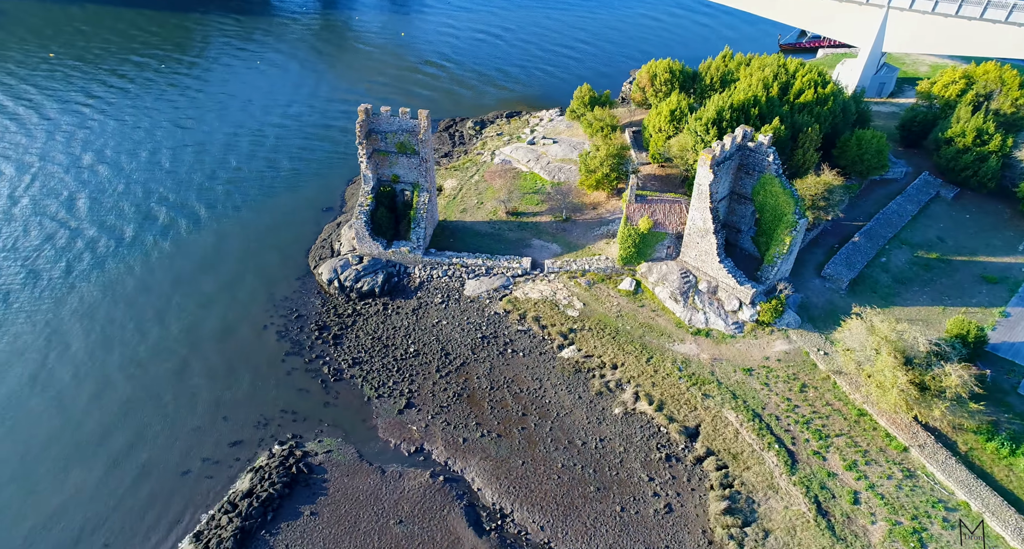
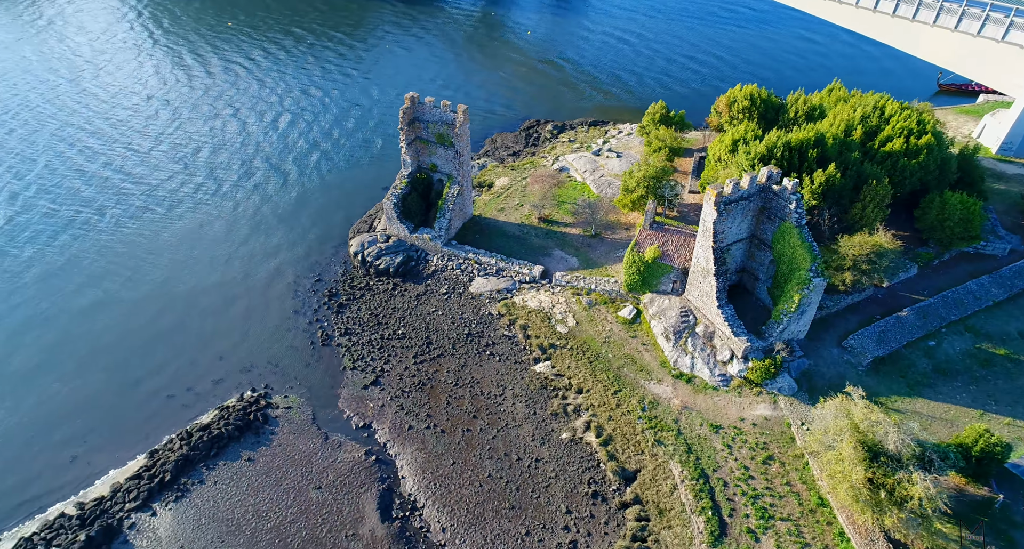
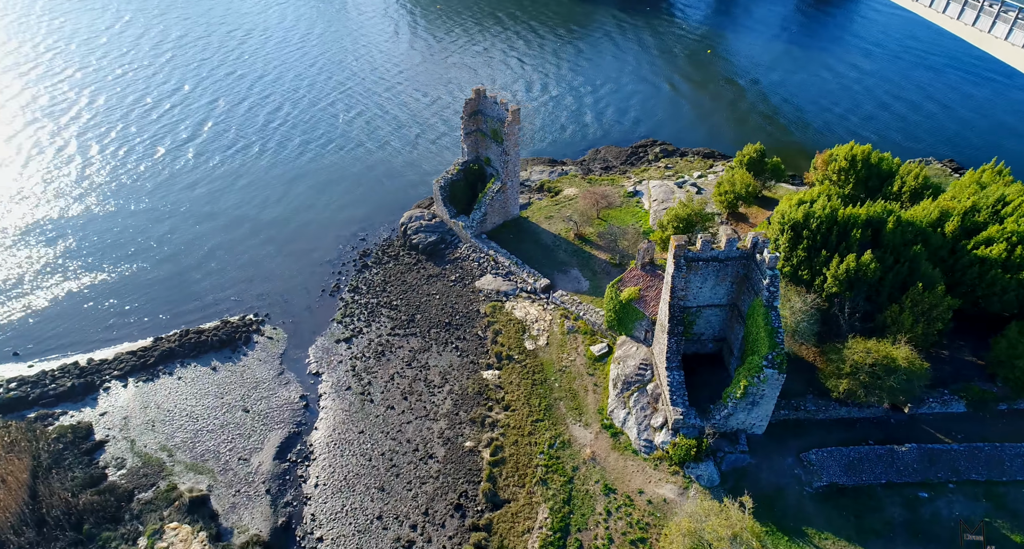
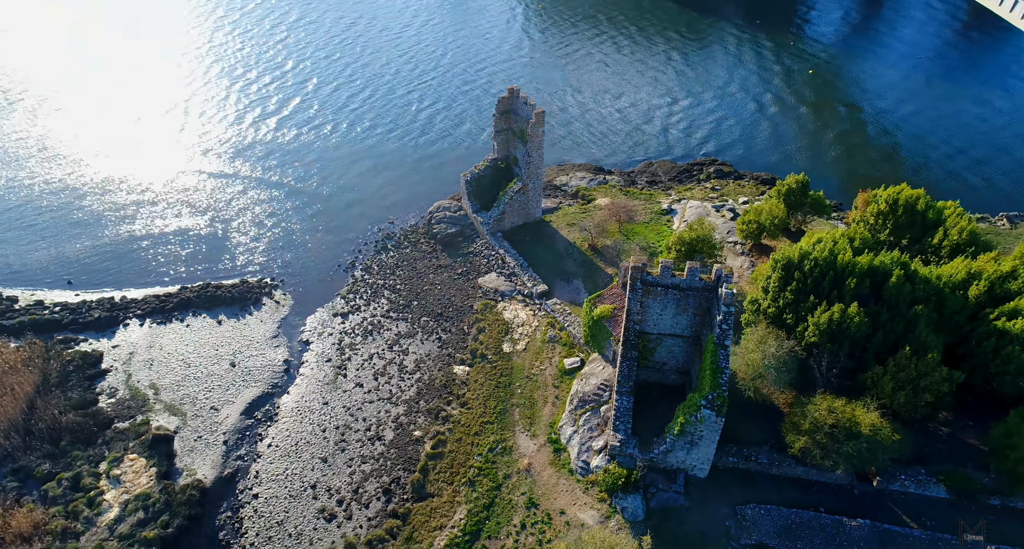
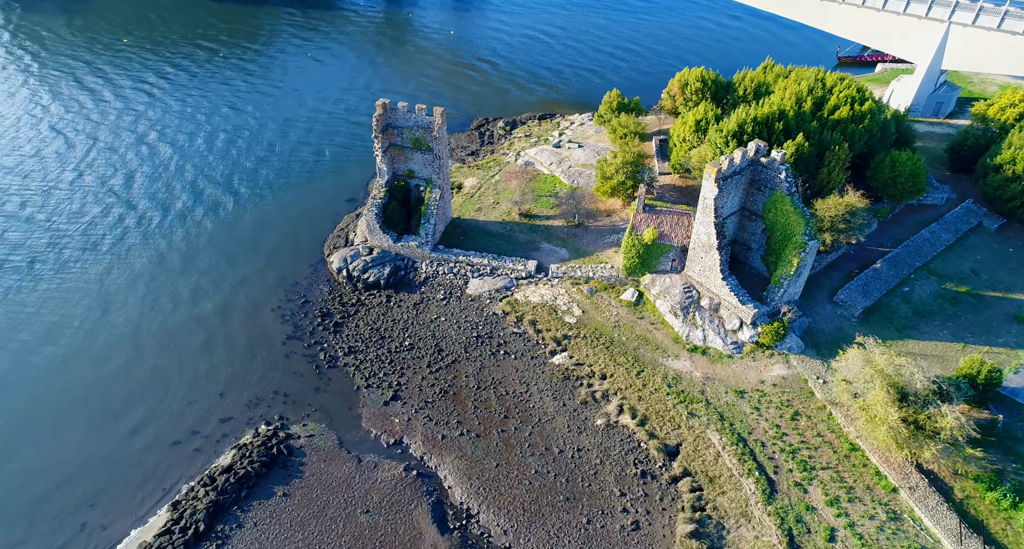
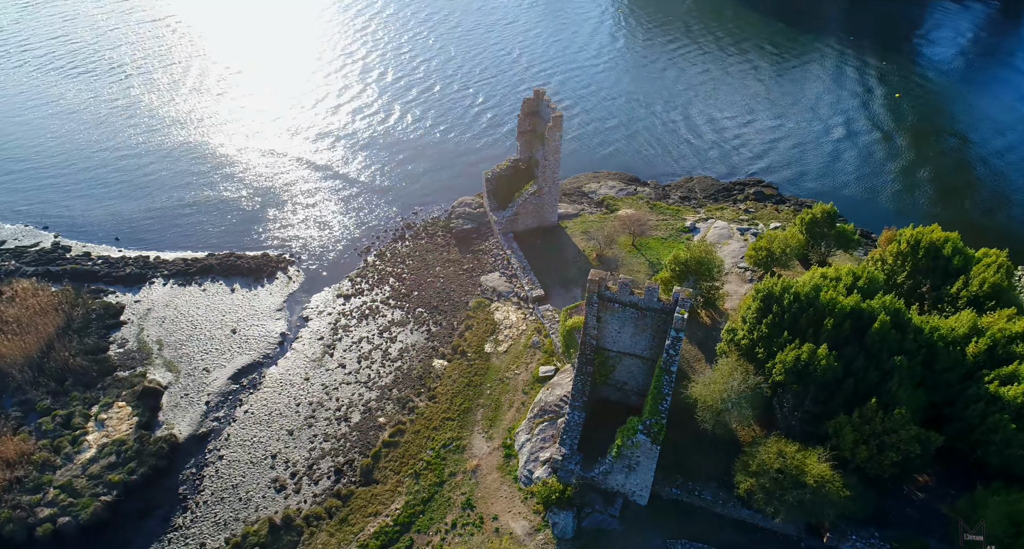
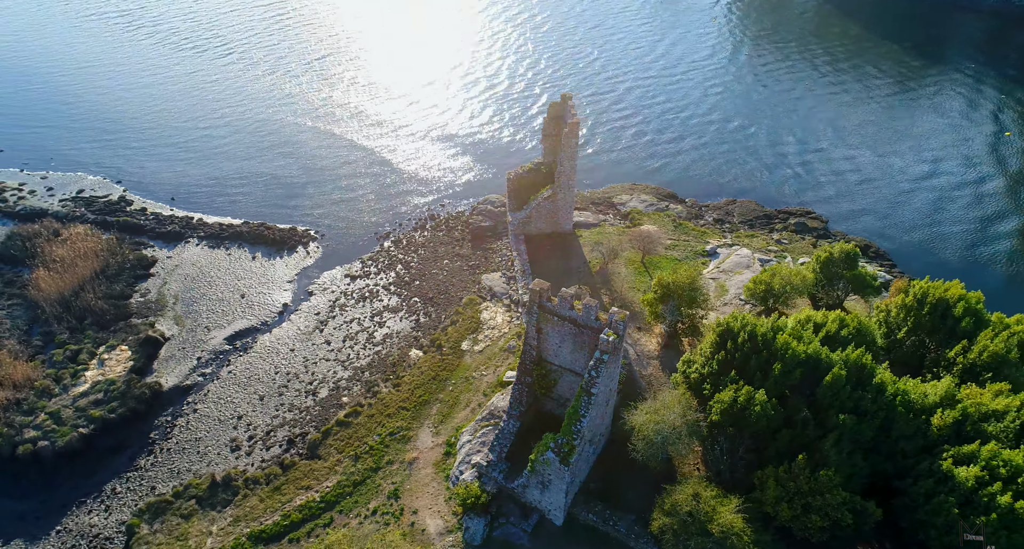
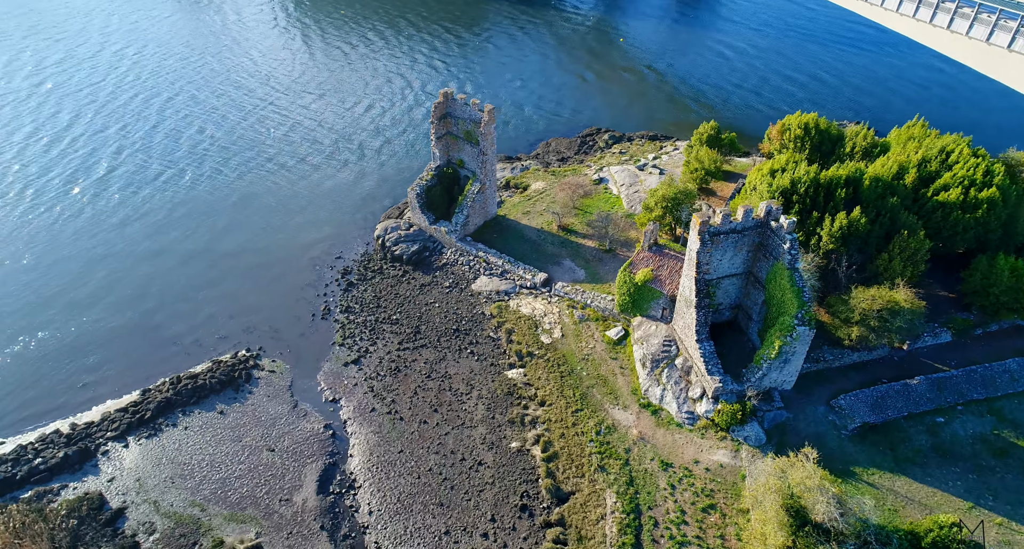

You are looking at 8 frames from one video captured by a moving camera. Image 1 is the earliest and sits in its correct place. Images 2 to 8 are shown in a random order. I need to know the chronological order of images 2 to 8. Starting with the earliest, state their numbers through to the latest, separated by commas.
5, 2, 8, 3, 4, 6, 7
